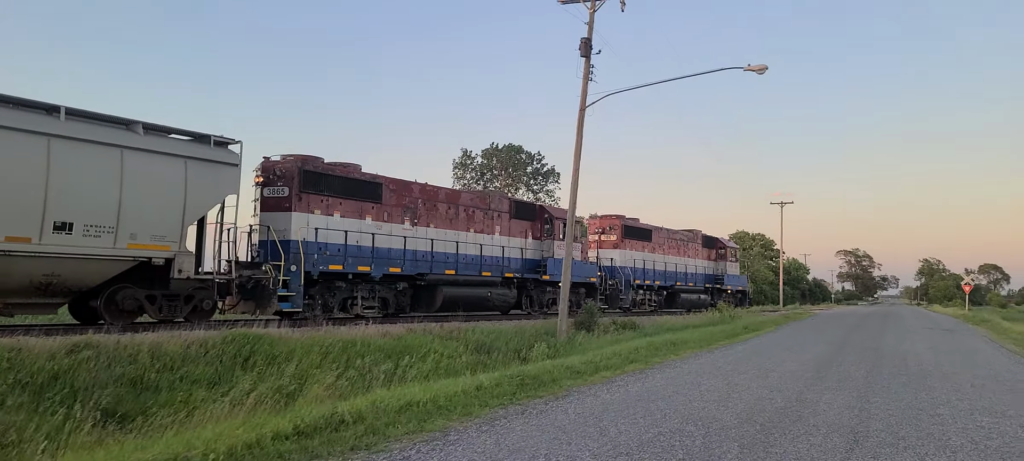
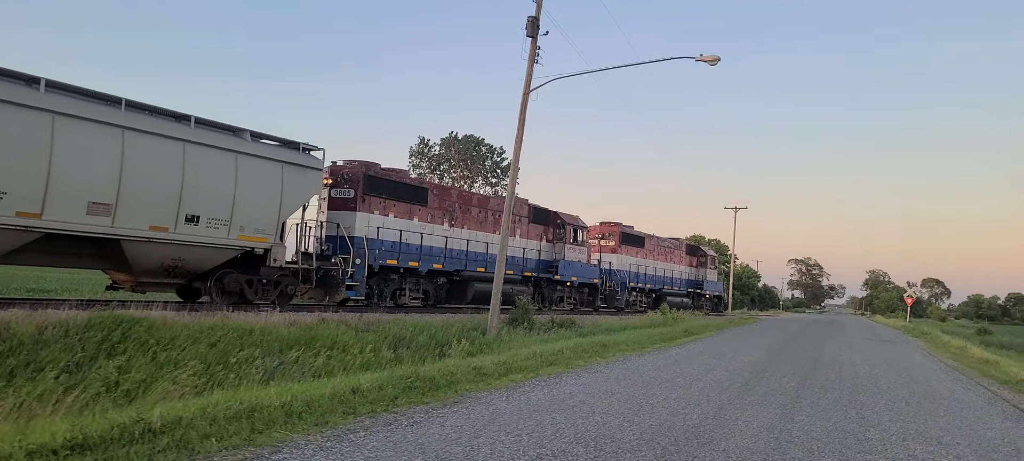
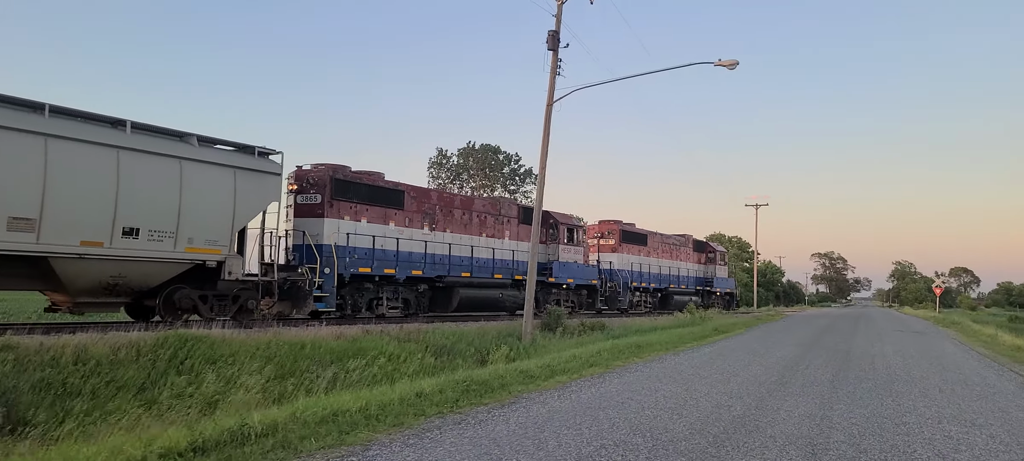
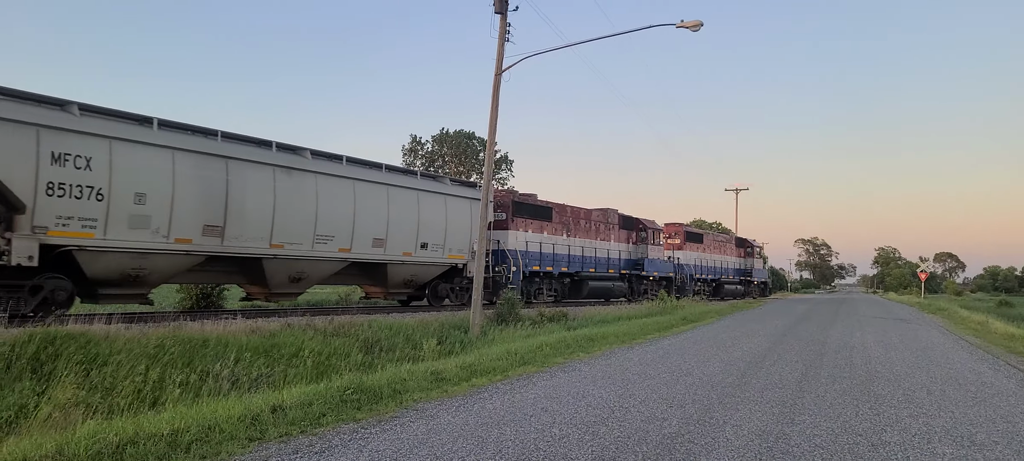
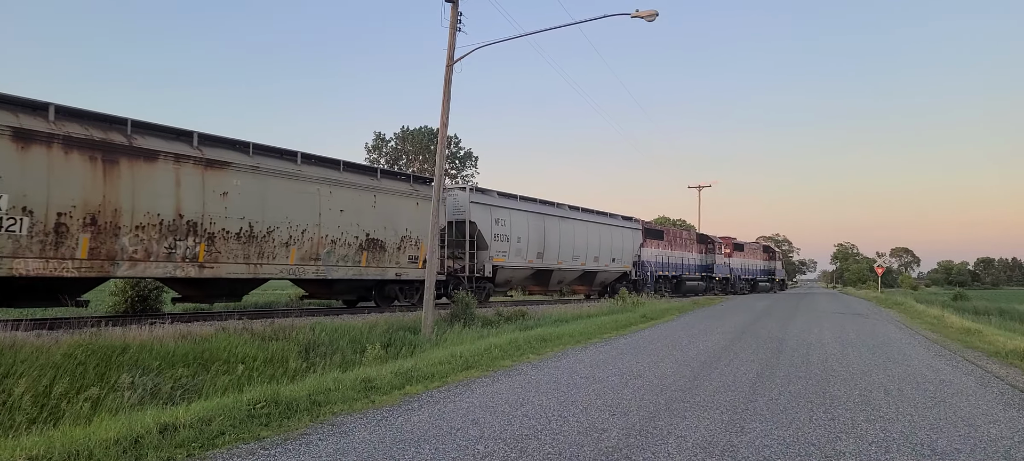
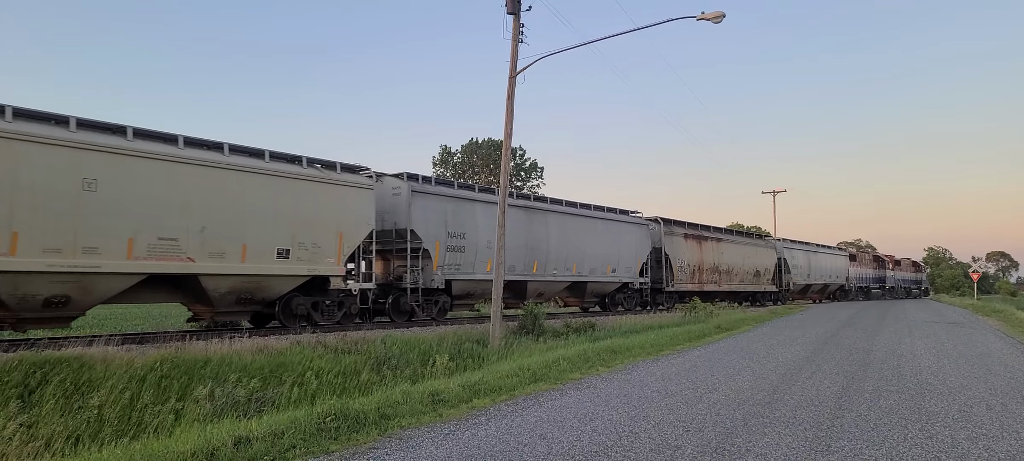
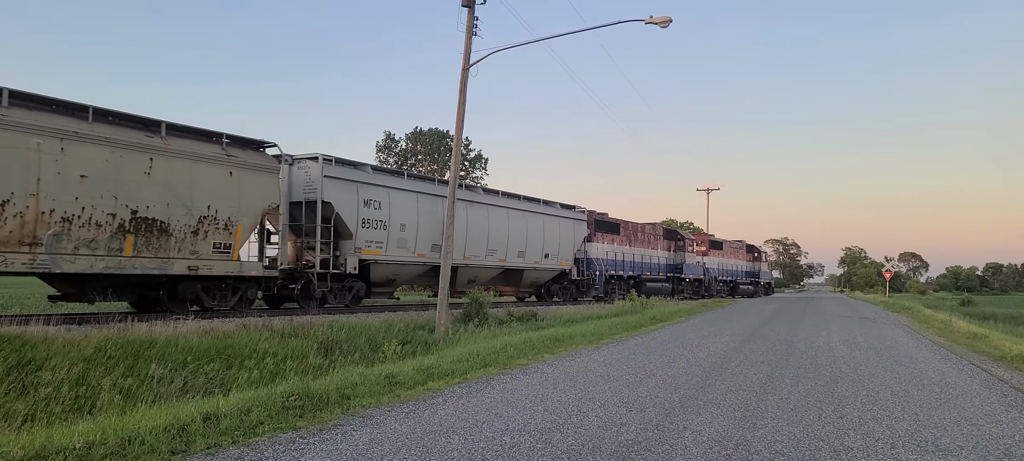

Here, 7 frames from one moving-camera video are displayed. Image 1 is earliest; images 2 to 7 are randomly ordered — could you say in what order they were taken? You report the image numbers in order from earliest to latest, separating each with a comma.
3, 2, 4, 7, 5, 6
